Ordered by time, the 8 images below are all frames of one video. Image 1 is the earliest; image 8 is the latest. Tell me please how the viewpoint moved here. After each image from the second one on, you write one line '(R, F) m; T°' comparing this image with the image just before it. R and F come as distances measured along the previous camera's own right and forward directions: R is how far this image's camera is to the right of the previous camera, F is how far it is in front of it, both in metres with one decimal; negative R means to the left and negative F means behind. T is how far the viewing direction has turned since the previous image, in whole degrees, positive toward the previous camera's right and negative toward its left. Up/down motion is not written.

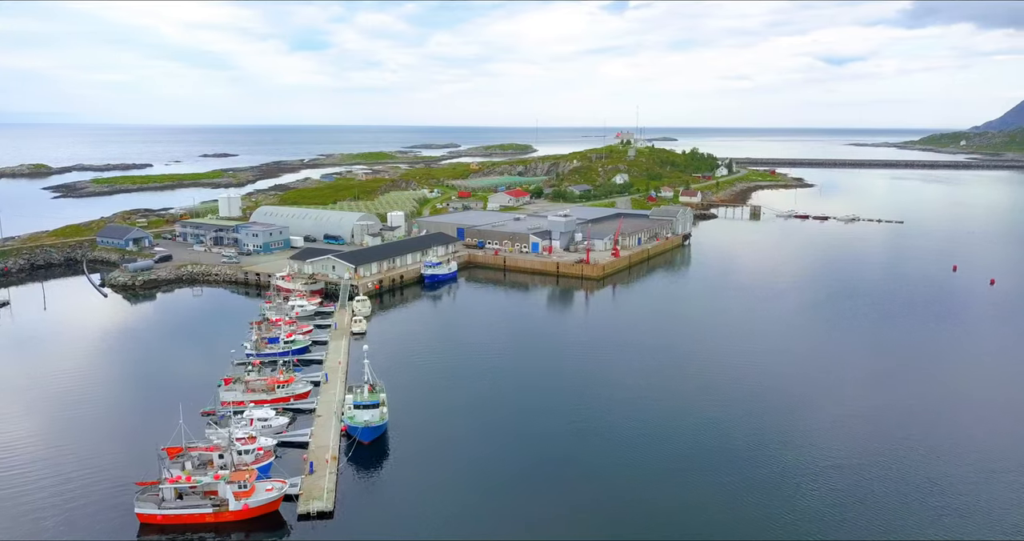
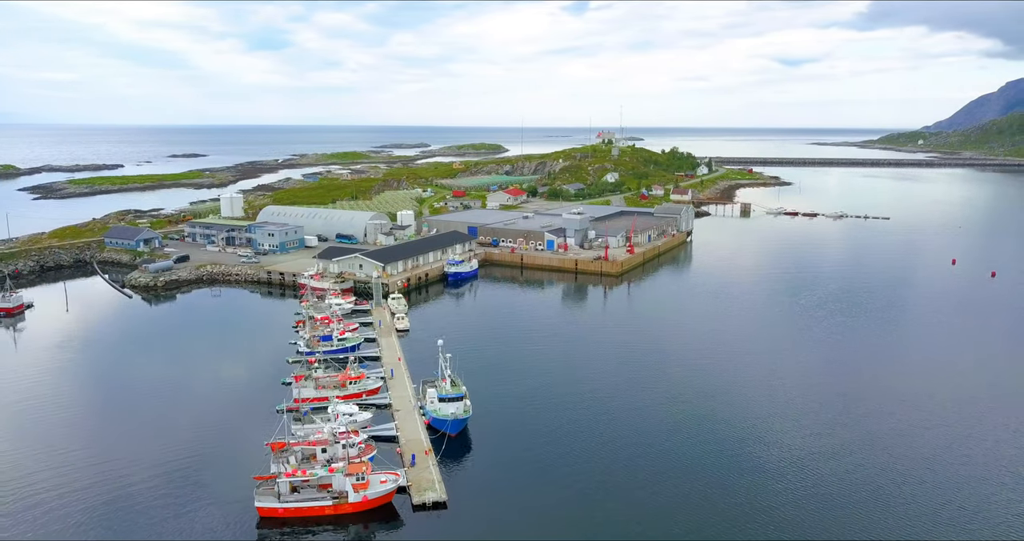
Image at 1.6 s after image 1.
(-2.8, -0.3) m; +2°
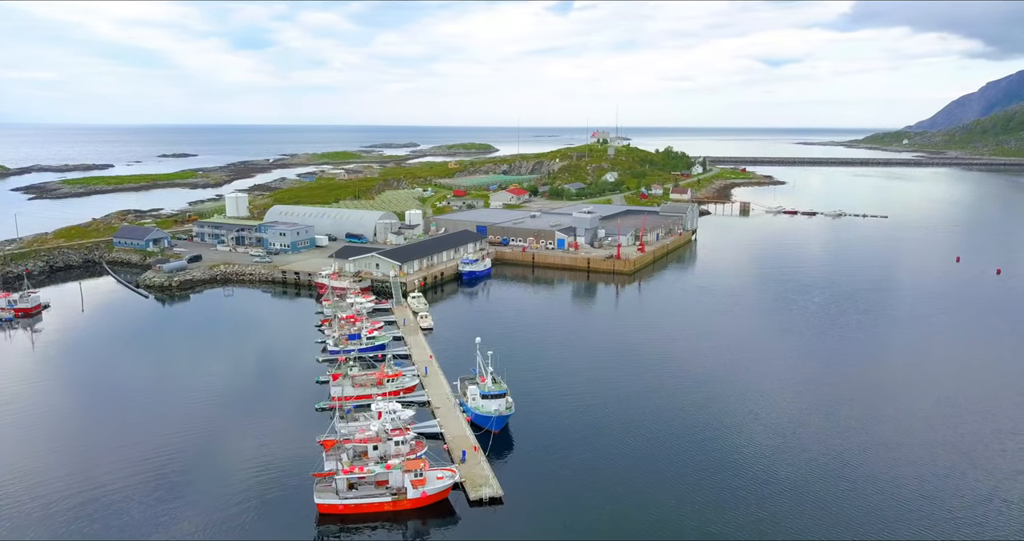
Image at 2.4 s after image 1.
(-1.3, -0.1) m; +1°
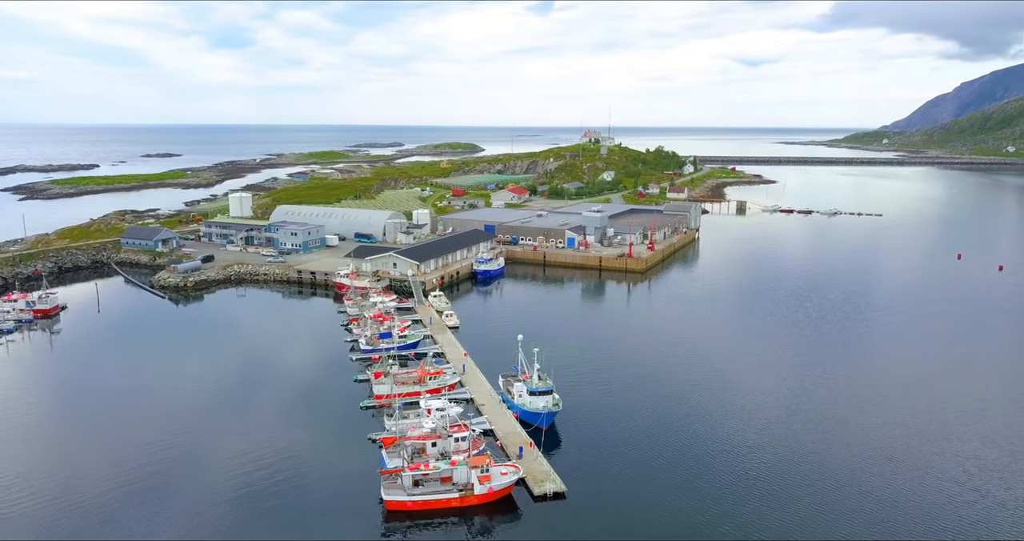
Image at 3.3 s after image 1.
(-1.6, -0.1) m; +1°
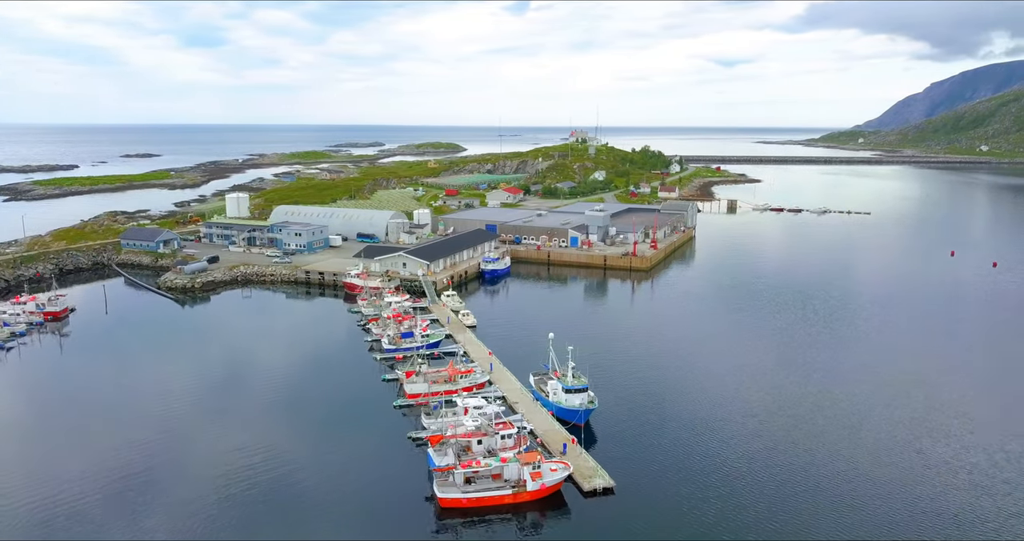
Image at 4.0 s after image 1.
(-1.4, -0.1) m; +1°
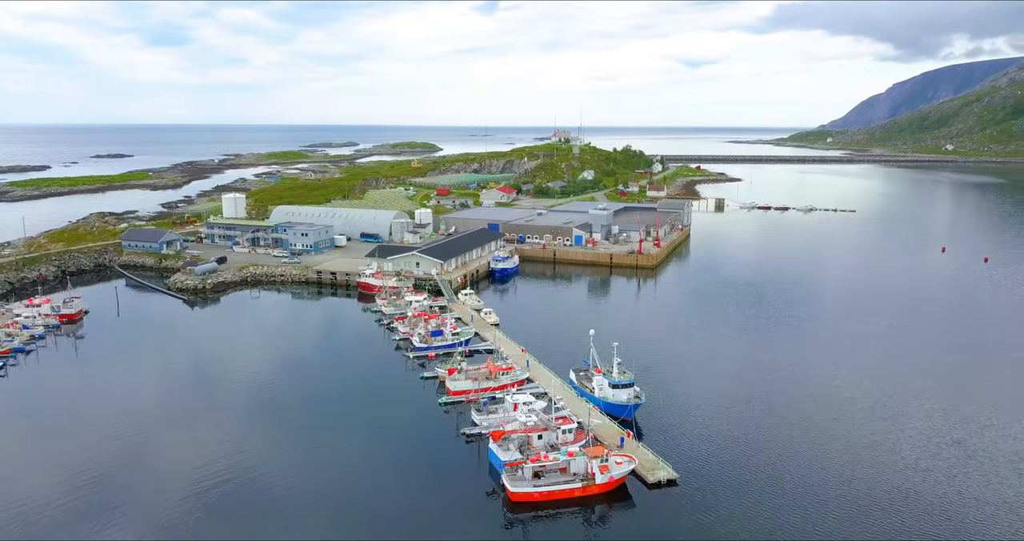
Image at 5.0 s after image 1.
(-1.9, -0.1) m; +2°
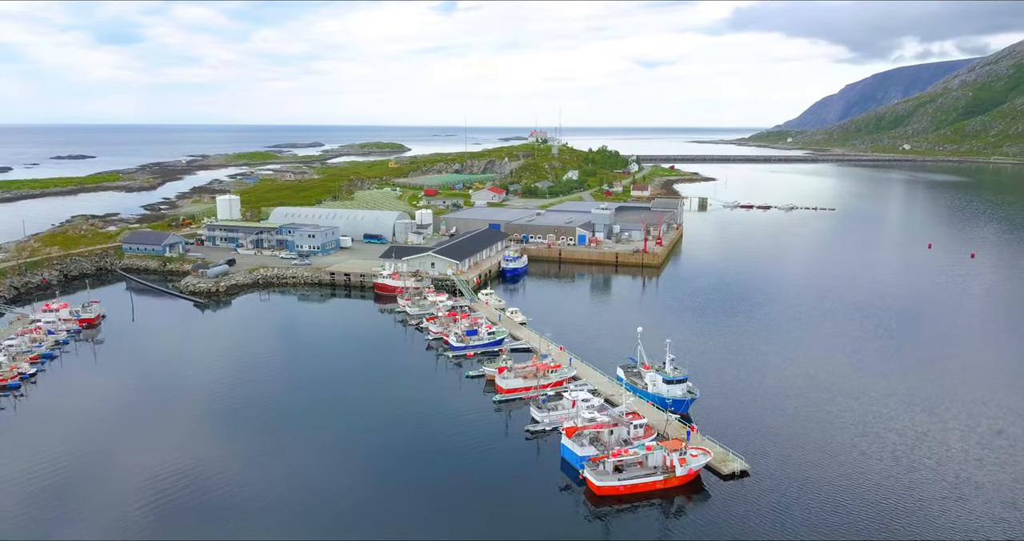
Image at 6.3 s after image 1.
(-2.3, -0.2) m; +3°
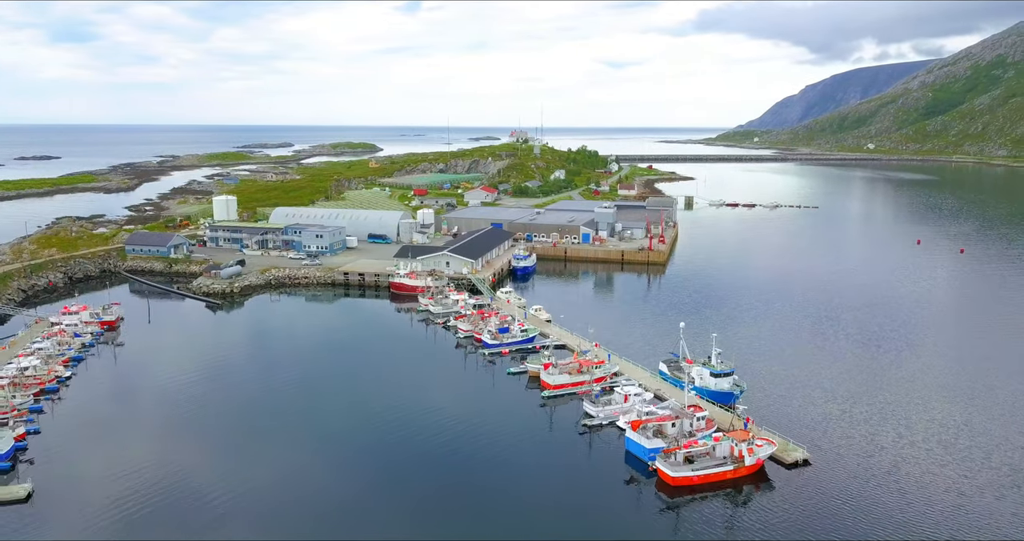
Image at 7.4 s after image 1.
(-2.1, -0.1) m; +2°
